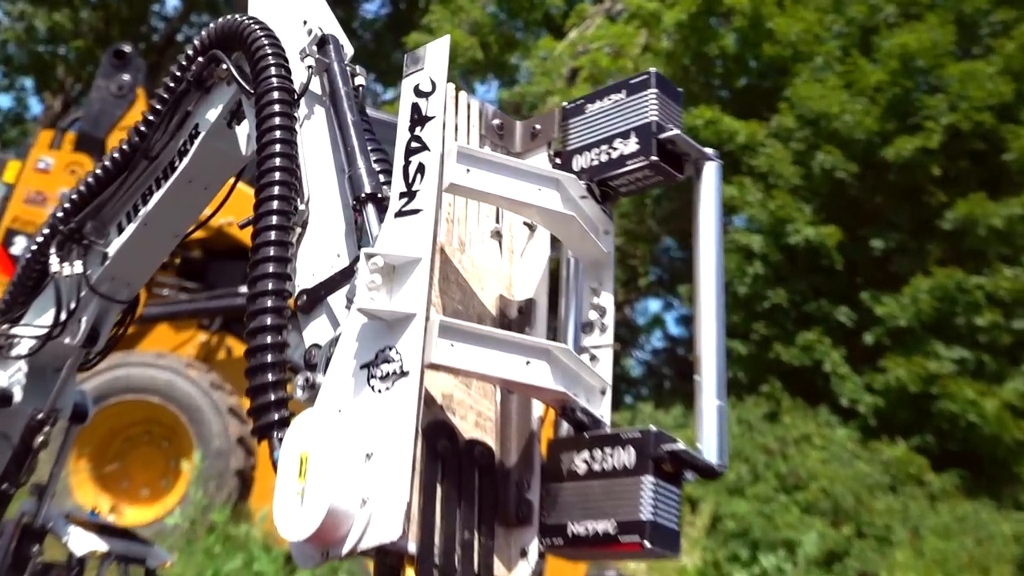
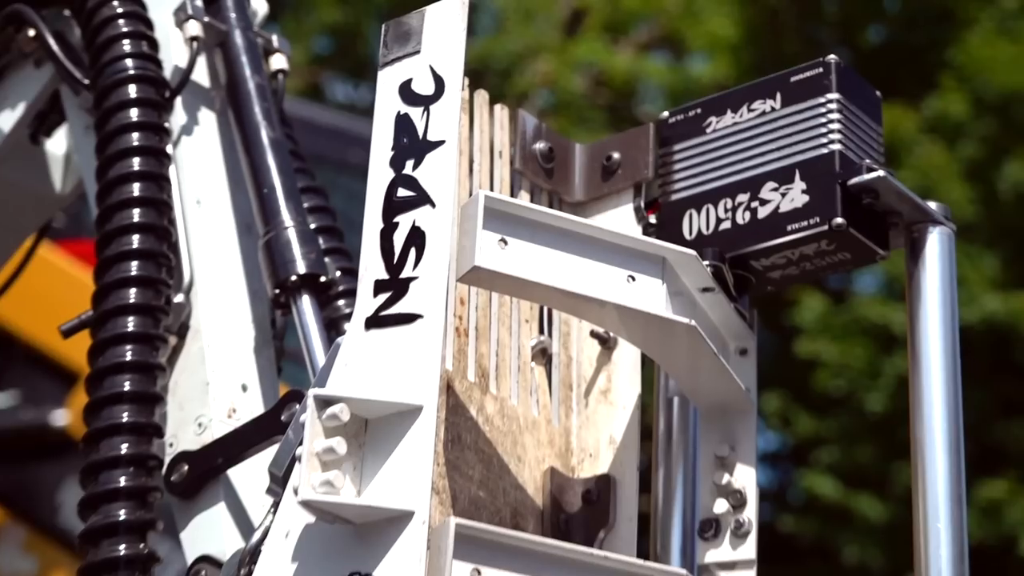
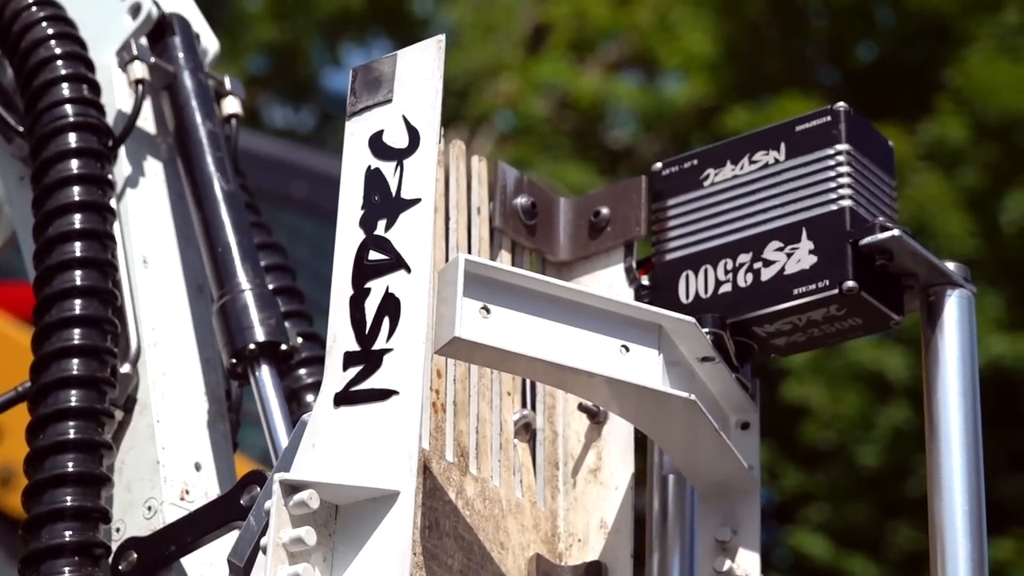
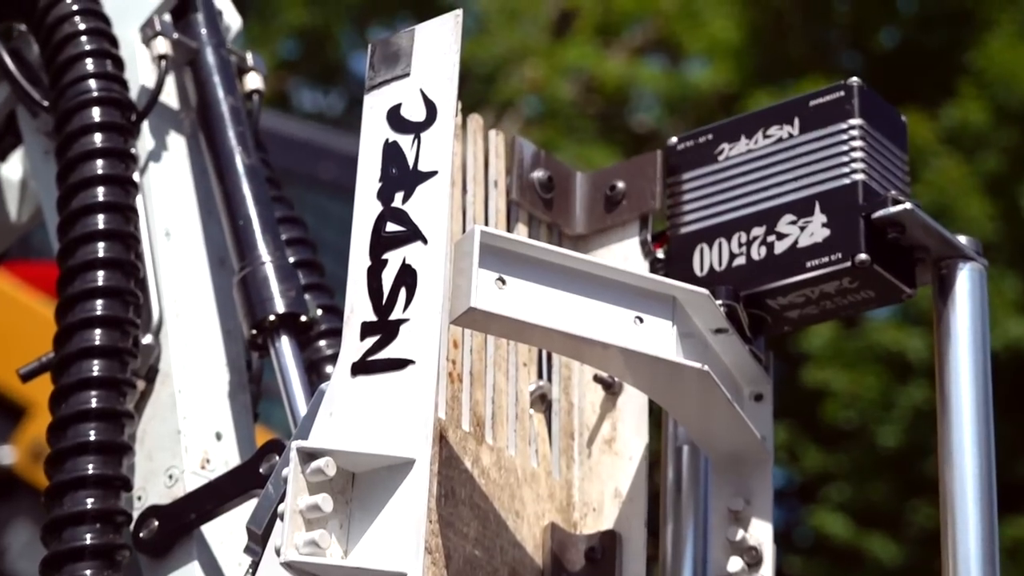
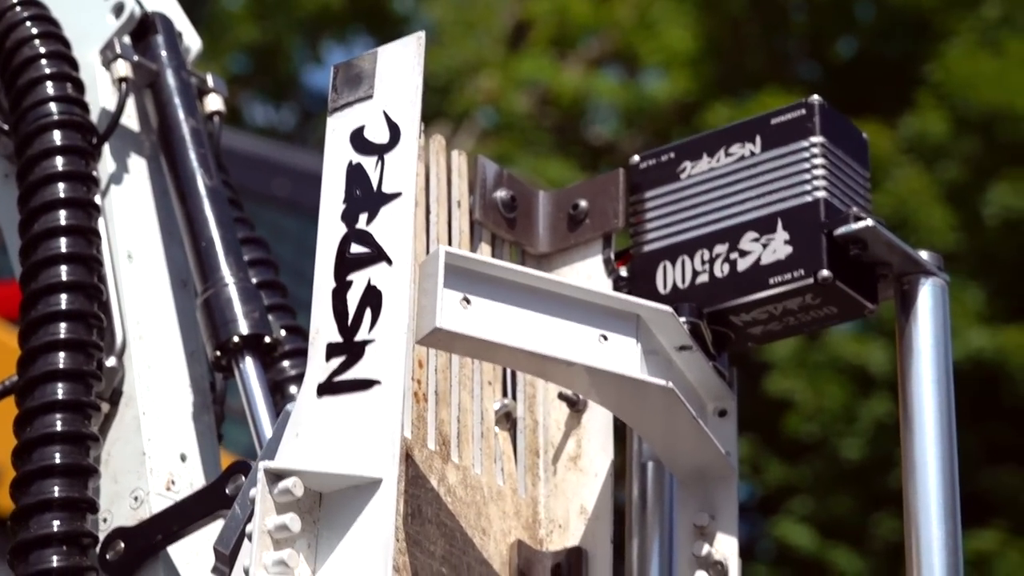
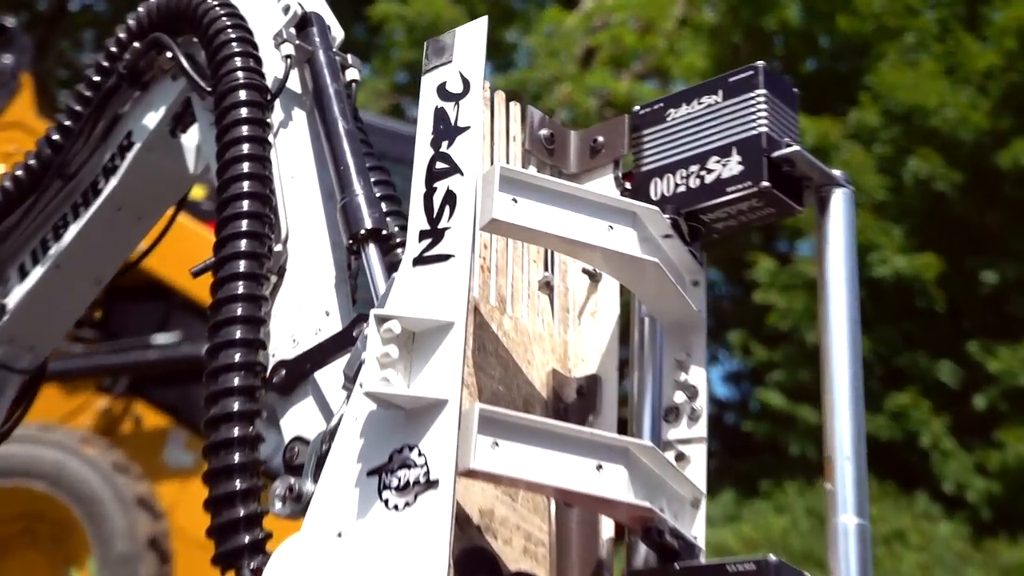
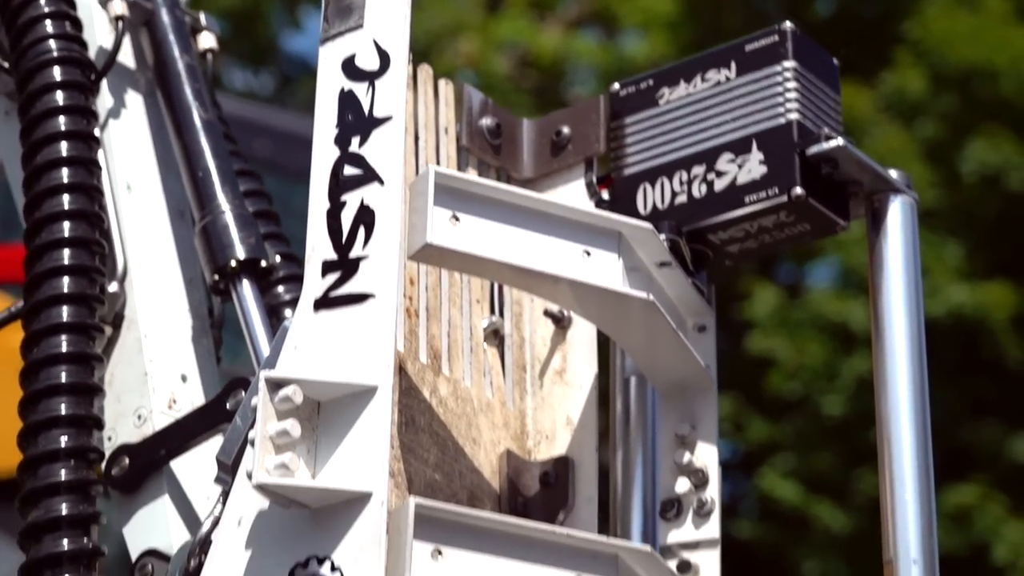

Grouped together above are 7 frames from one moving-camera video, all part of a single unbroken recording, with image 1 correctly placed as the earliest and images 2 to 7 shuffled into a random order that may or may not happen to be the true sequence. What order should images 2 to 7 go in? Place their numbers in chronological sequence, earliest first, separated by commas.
6, 2, 4, 3, 5, 7
